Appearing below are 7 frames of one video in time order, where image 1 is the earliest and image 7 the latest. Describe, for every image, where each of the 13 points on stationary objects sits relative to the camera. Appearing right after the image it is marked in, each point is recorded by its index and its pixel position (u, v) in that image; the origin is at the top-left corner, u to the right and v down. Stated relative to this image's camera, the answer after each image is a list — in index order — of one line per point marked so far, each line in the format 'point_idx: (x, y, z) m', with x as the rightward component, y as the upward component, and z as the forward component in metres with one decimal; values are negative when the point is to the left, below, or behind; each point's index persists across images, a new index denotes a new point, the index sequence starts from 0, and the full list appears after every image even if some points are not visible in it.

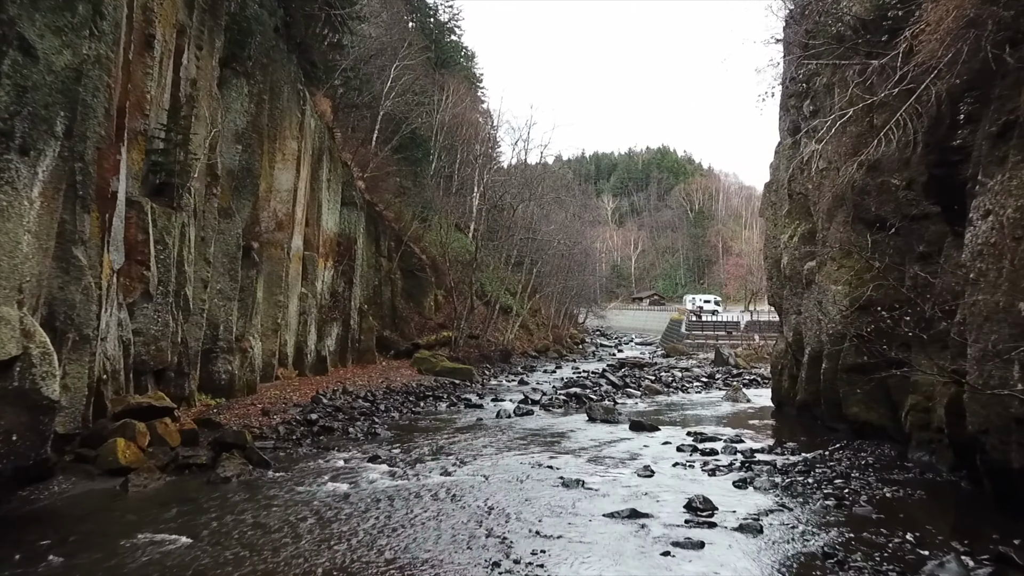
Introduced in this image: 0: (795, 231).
0: (+6.1, +1.2, +17.3) m
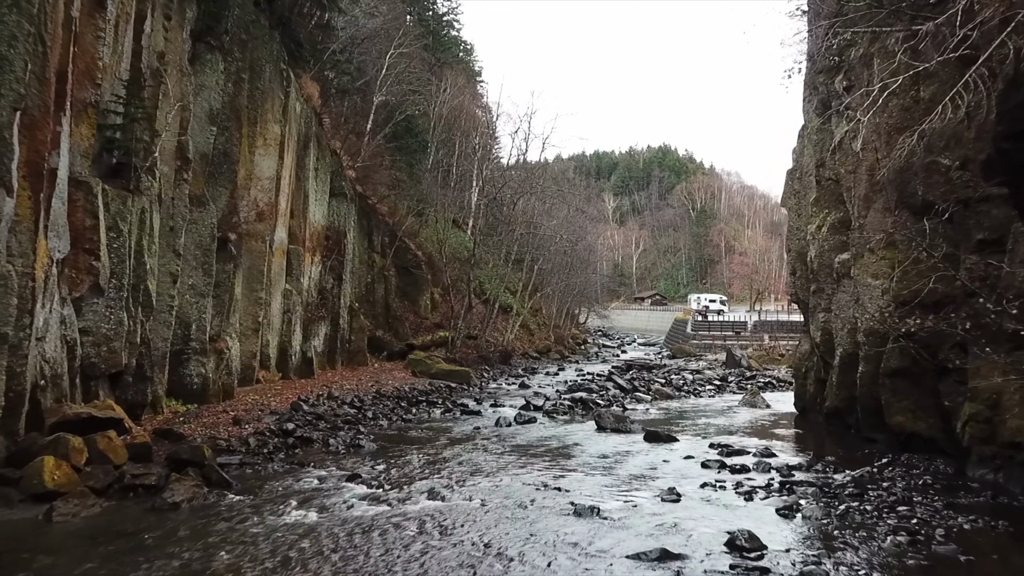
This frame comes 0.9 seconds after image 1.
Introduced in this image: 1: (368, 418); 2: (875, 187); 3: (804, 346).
0: (+6.2, +1.3, +15.7) m
1: (-2.8, -2.5, +15.3) m
2: (+6.1, +1.7, +13.4) m
3: (+6.6, -1.3, +18.1) m
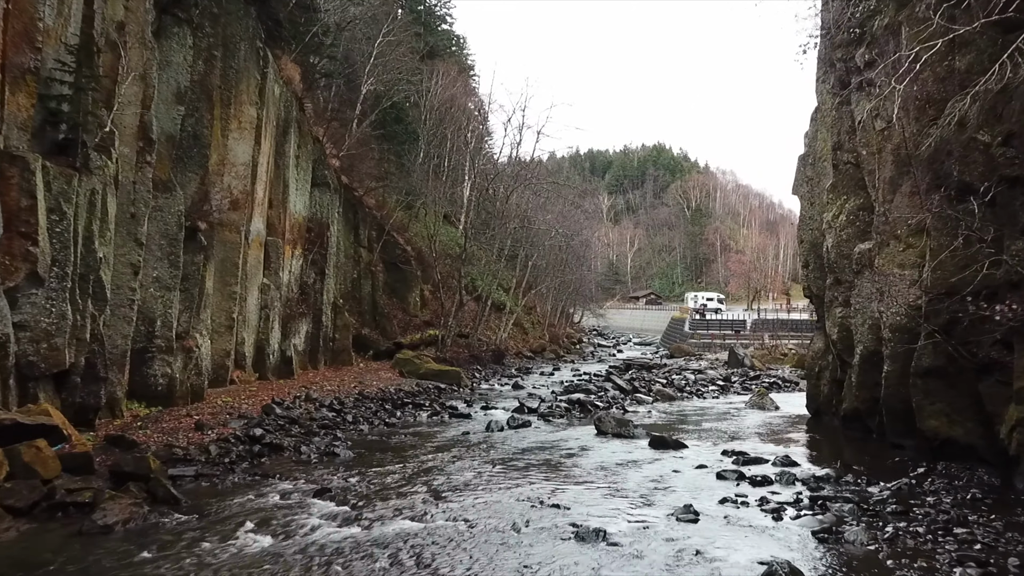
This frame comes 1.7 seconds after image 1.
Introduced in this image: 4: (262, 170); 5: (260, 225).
0: (+6.0, +1.5, +14.5) m
1: (-2.9, -2.4, +14.0) m
2: (+6.0, +1.8, +12.2) m
3: (+6.5, -1.2, +16.9) m
4: (-5.9, +2.8, +18.8) m
5: (-6.0, +1.5, +18.9) m
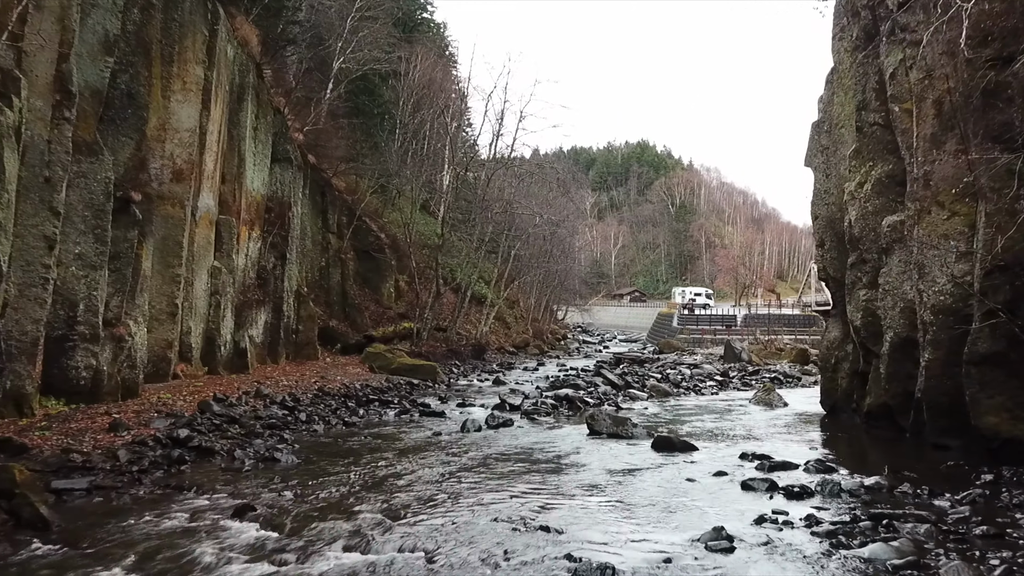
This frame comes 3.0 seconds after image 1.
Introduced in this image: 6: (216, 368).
0: (+5.7, +1.8, +12.7) m
1: (-3.2, -2.0, +12.1) m
2: (+5.7, +2.2, +10.5) m
3: (+6.1, -0.8, +15.1) m
4: (-6.3, +3.1, +16.8) m
5: (-6.4, +1.9, +16.8) m
6: (-6.2, -1.7, +16.7) m
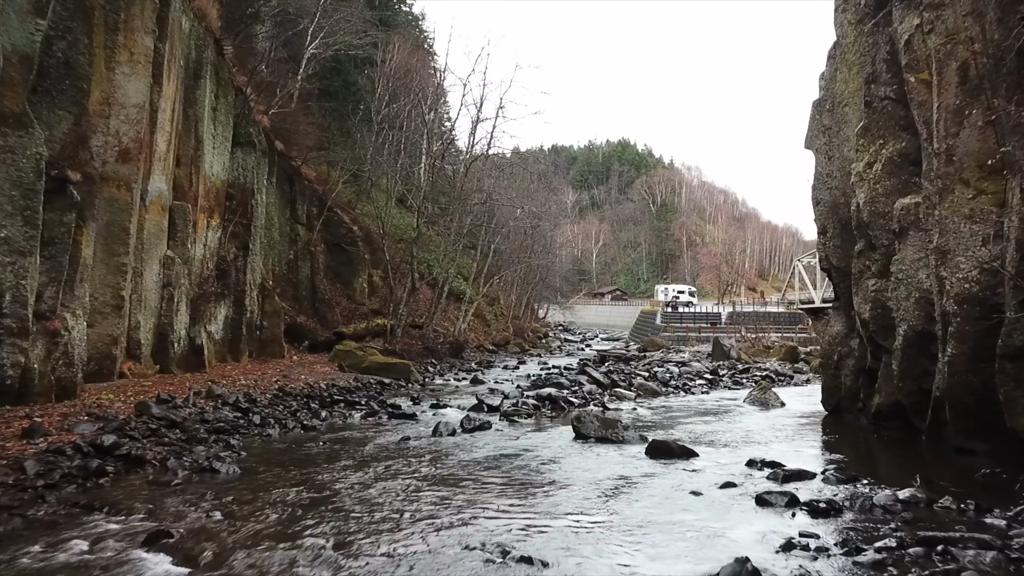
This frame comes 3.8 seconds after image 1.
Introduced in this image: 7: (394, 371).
0: (+5.4, +2.0, +11.7) m
1: (-3.5, -1.9, +10.8) m
2: (+5.5, +2.3, +9.4) m
3: (+5.7, -0.7, +14.1) m
4: (-6.7, +3.3, +15.5) m
5: (-6.8, +2.0, +15.5) m
6: (-6.6, -1.5, +15.4) m
7: (-2.8, -2.0, +18.9) m
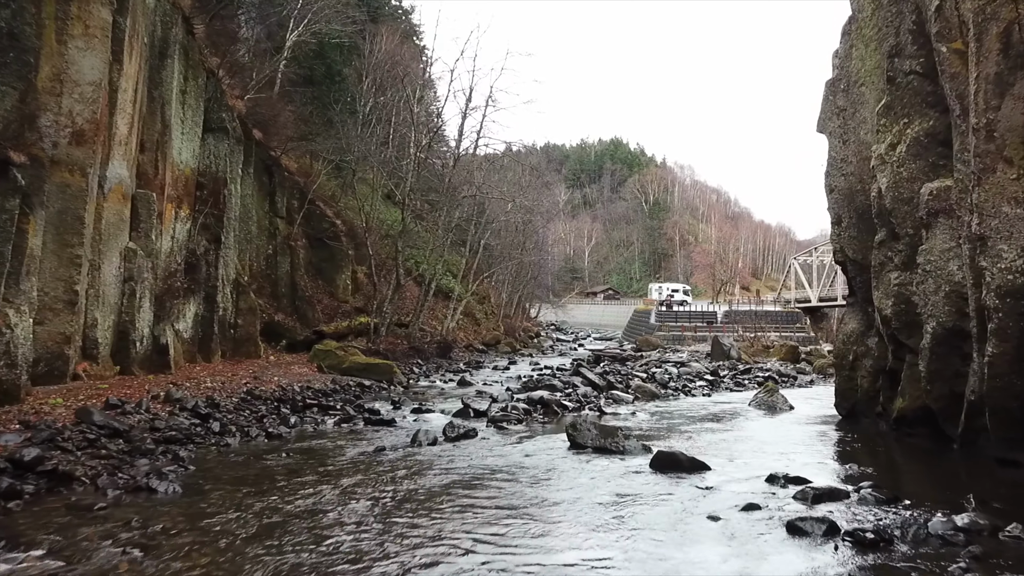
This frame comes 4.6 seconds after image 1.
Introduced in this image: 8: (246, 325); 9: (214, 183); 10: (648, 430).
0: (+5.2, +2.1, +10.7) m
1: (-3.7, -1.8, +9.7) m
2: (+5.3, +2.4, +8.4) m
3: (+5.5, -0.6, +13.0) m
4: (-6.9, +3.4, +14.3) m
5: (-7.0, +2.1, +14.3) m
6: (-6.8, -1.4, +14.2) m
7: (-3.0, -1.9, +17.8) m
8: (-6.2, -0.9, +18.8) m
9: (-6.7, +2.4, +18.1) m
10: (+1.9, -2.0, +11.1) m
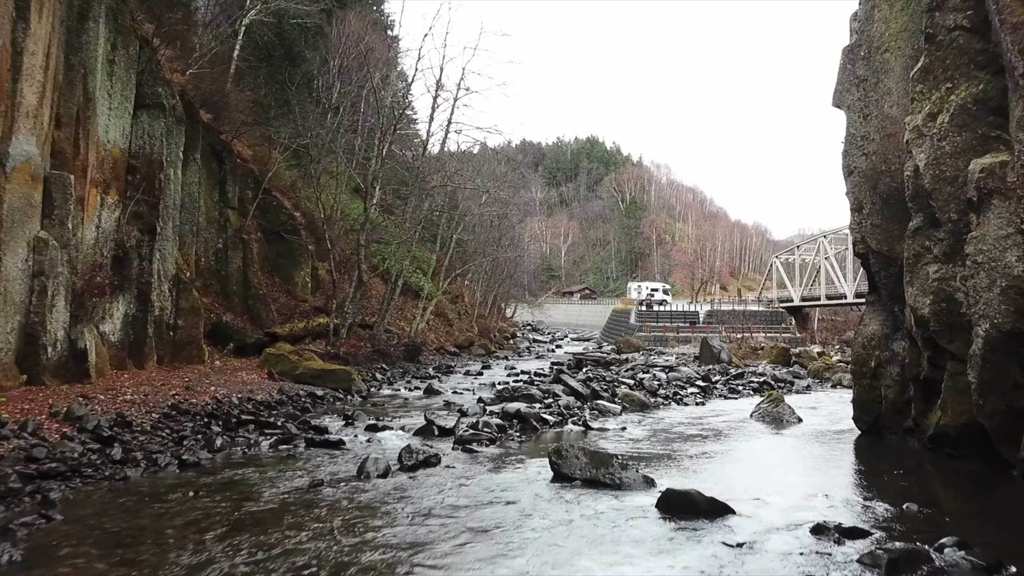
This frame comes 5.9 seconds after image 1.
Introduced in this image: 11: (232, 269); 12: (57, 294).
0: (+4.9, +2.1, +9.0) m
1: (-4.0, -1.7, +7.8) m
2: (+5.1, +2.5, +6.8) m
3: (+5.1, -0.5, +11.4) m
4: (-7.4, +3.4, +12.3) m
5: (-7.4, +2.2, +12.3) m
6: (-7.3, -1.4, +12.2) m
7: (-3.6, -1.8, +15.9) m
8: (-6.8, -0.8, +16.8) m
9: (-7.3, +2.5, +16.1) m
10: (+1.6, -1.9, +9.4) m
11: (-7.0, +0.5, +19.9) m
12: (-7.3, -0.1, +12.8) m
